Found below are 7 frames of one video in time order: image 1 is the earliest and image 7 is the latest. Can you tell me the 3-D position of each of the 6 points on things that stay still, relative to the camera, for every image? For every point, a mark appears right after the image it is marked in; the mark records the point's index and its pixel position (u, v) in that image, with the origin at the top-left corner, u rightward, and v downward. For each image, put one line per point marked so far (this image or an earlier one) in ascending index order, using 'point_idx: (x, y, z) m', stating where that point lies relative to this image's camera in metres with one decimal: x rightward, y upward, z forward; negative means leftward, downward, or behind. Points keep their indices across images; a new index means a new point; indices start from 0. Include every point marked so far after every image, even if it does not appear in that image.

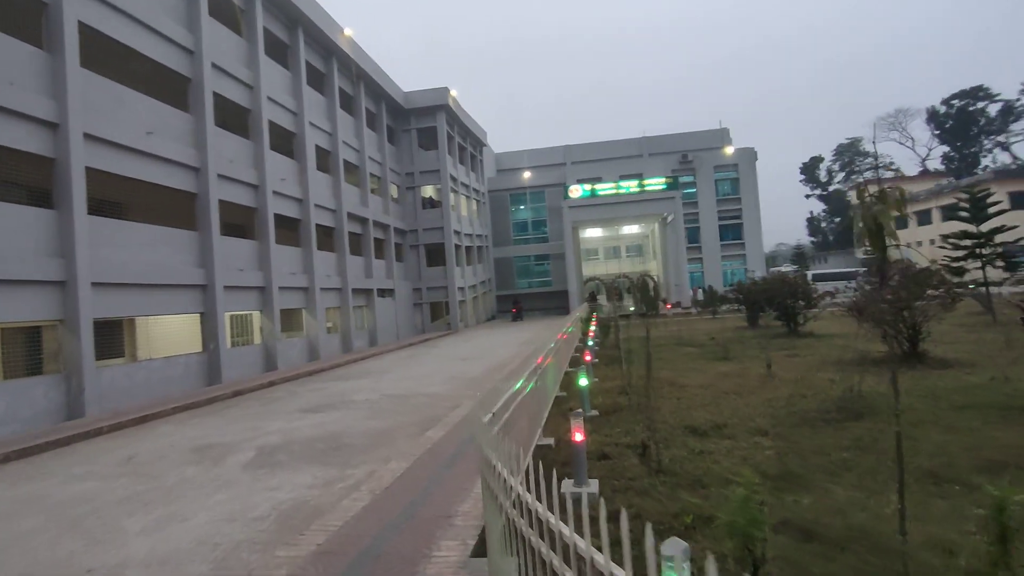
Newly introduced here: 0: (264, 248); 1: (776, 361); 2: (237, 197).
0: (-7.7, +1.2, +18.8) m
1: (+4.8, -1.3, +11.0) m
2: (-8.0, +2.6, +17.6) m
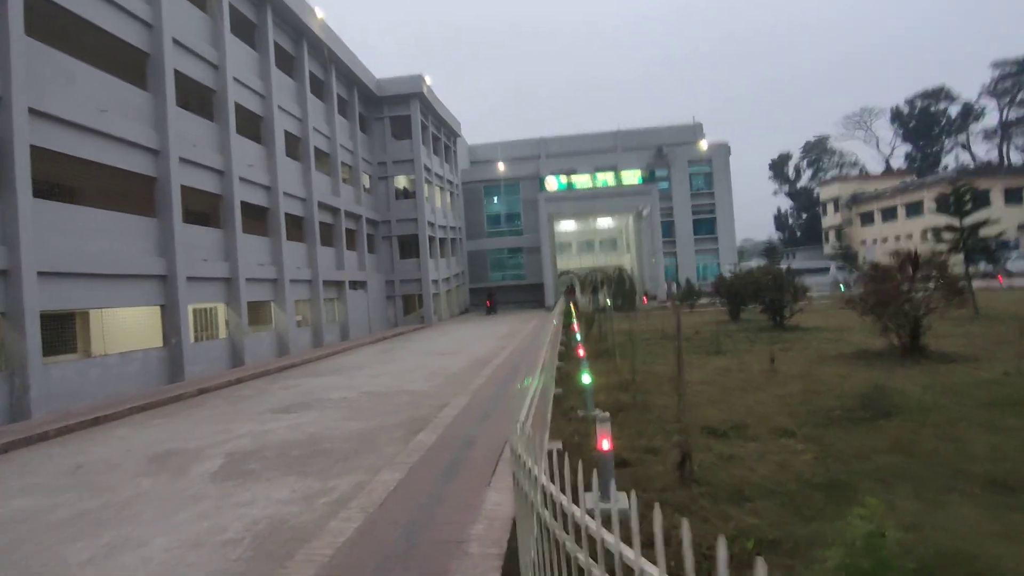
0: (-8.3, +1.5, +17.8) m
1: (+4.6, -1.2, +10.6) m
2: (-8.5, +2.9, +16.6) m
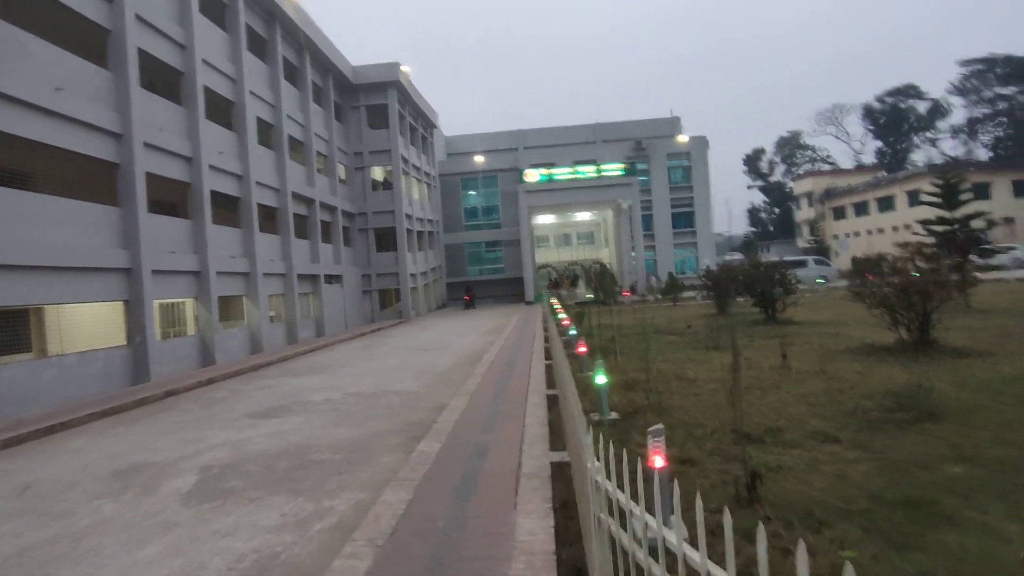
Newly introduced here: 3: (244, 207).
0: (-8.7, +1.7, +16.8) m
1: (+4.5, -1.1, +10.2) m
2: (-8.8, +3.0, +15.6) m
3: (-8.6, +2.6, +19.6) m
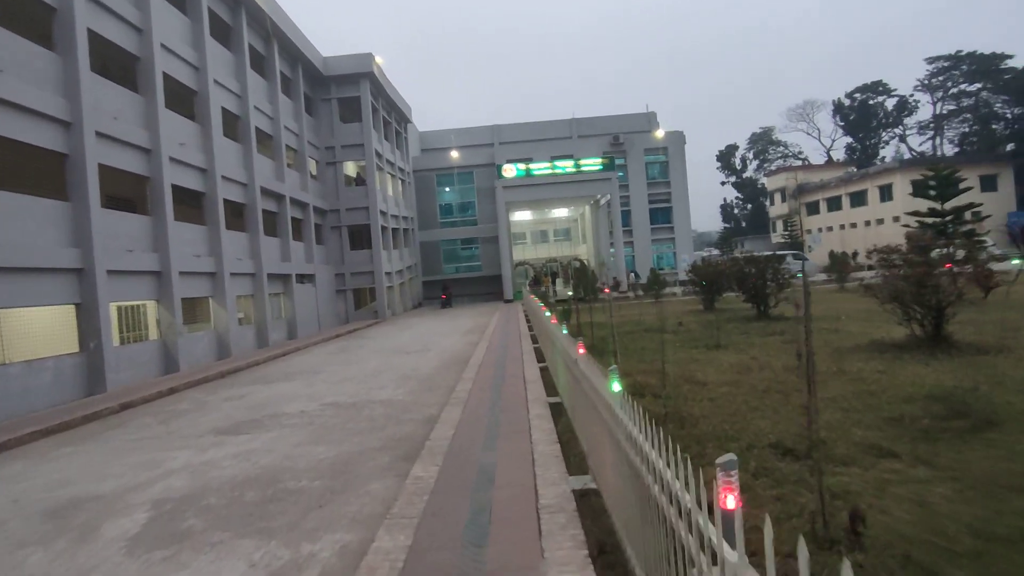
0: (-9.1, +1.6, +15.7) m
1: (+4.3, -1.0, +9.7) m
2: (-9.2, +3.0, +14.4) m
3: (-9.2, +2.6, +18.5) m
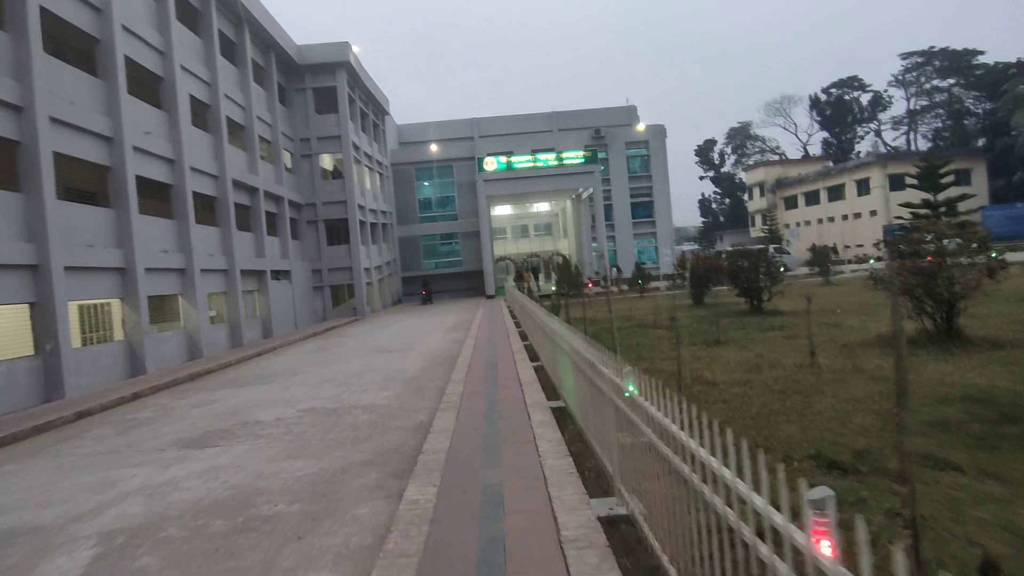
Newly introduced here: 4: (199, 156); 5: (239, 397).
0: (-9.4, +1.7, +14.8) m
1: (+4.2, -0.9, +9.2) m
2: (-9.5, +3.0, +13.5) m
3: (-9.7, +2.6, +17.5) m
4: (-9.7, +4.1, +18.9) m
5: (-4.1, -1.6, +9.2) m
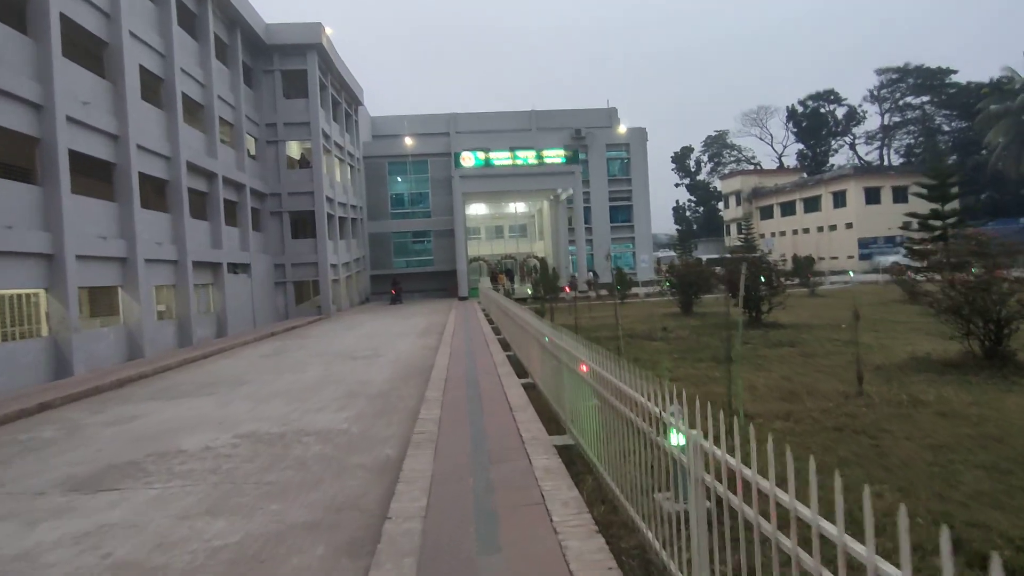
0: (-9.8, +1.9, +12.9) m
1: (+4.0, -1.0, +8.1) m
2: (-9.8, +3.3, +11.6) m
3: (-10.1, +2.9, +15.7) m
4: (-10.2, +4.3, +17.1) m
5: (-4.3, -1.6, +7.6) m
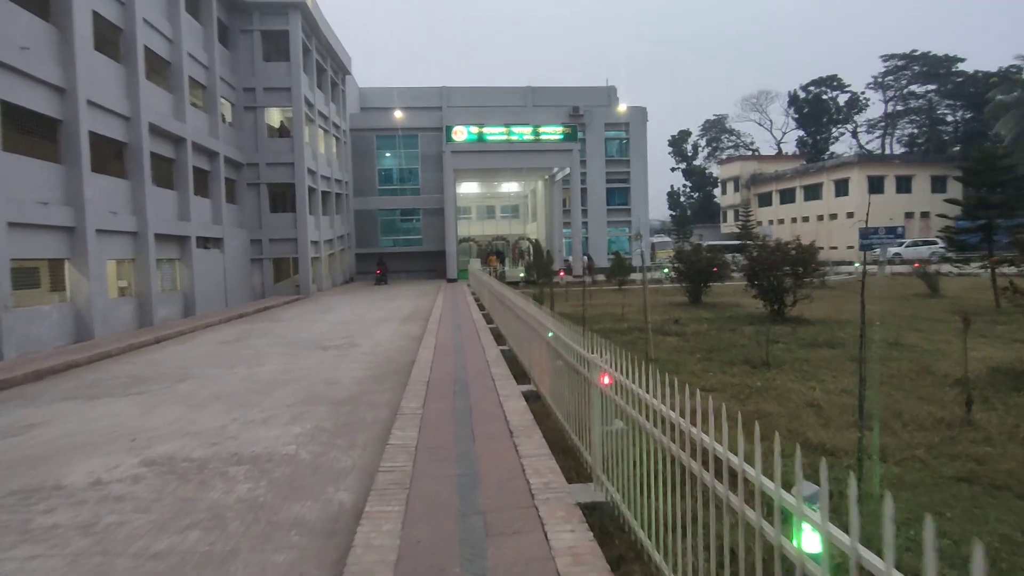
0: (-9.8, +2.4, +11.2) m
1: (+4.0, -1.0, +6.6) m
2: (-9.8, +3.8, +9.8) m
3: (-10.2, +3.5, +13.9) m
4: (-10.3, +5.0, +15.2) m
5: (-4.3, -1.3, +6.1) m
